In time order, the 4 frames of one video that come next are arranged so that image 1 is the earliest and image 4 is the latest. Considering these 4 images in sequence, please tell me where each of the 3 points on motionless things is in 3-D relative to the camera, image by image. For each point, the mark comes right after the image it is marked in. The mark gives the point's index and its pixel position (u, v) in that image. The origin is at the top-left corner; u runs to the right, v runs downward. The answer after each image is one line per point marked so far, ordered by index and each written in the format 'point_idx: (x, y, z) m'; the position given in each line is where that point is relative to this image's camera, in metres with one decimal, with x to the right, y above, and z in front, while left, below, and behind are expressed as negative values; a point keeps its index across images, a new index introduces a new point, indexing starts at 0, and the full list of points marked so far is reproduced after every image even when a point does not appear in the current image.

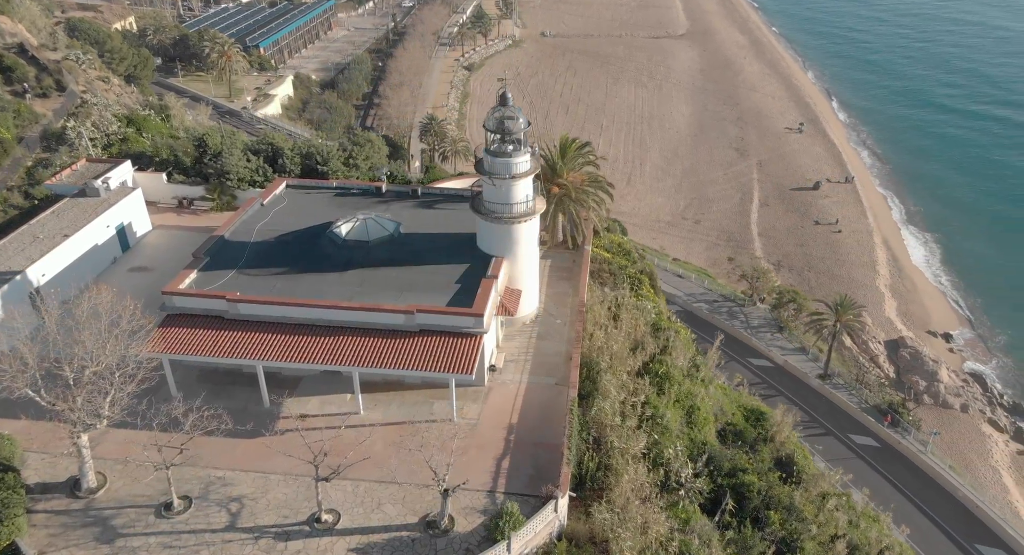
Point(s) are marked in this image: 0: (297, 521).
0: (-5.6, -6.3, +19.5) m
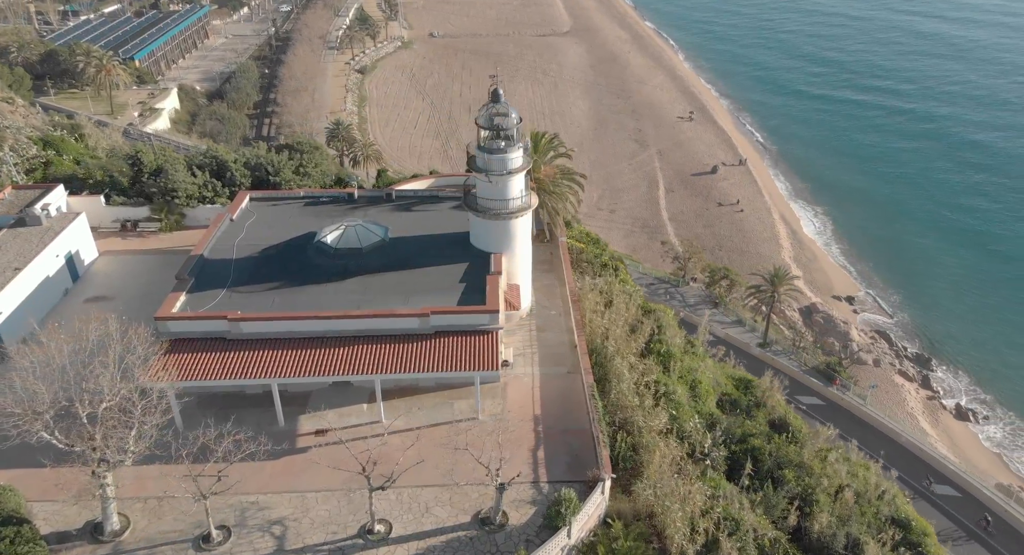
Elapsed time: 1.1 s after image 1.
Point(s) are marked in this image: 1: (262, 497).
0: (-4.2, -6.6, +19.0) m
1: (-6.6, -5.9, +20.0) m
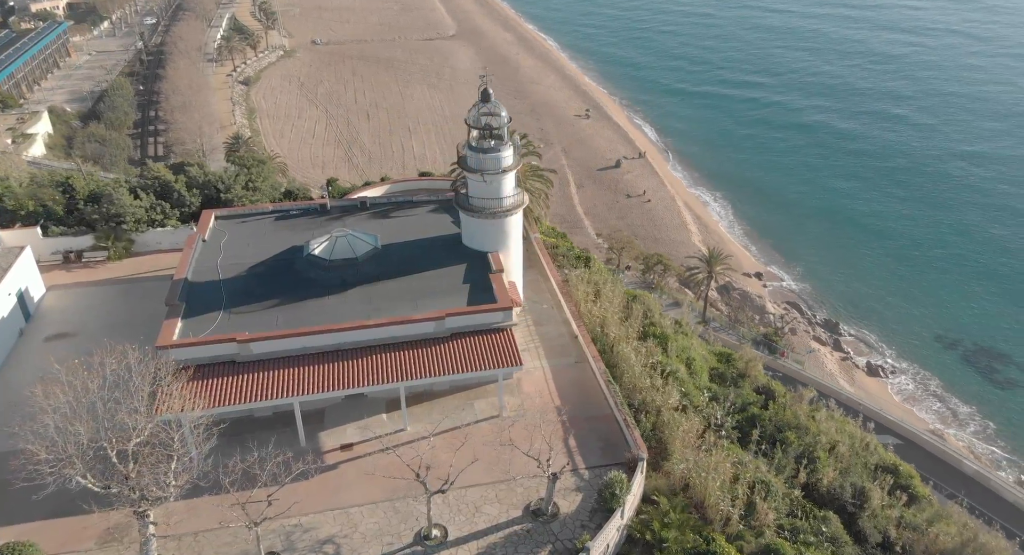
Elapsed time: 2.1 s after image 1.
0: (-2.7, -6.7, +18.8) m
1: (-5.3, -6.2, +19.4) m
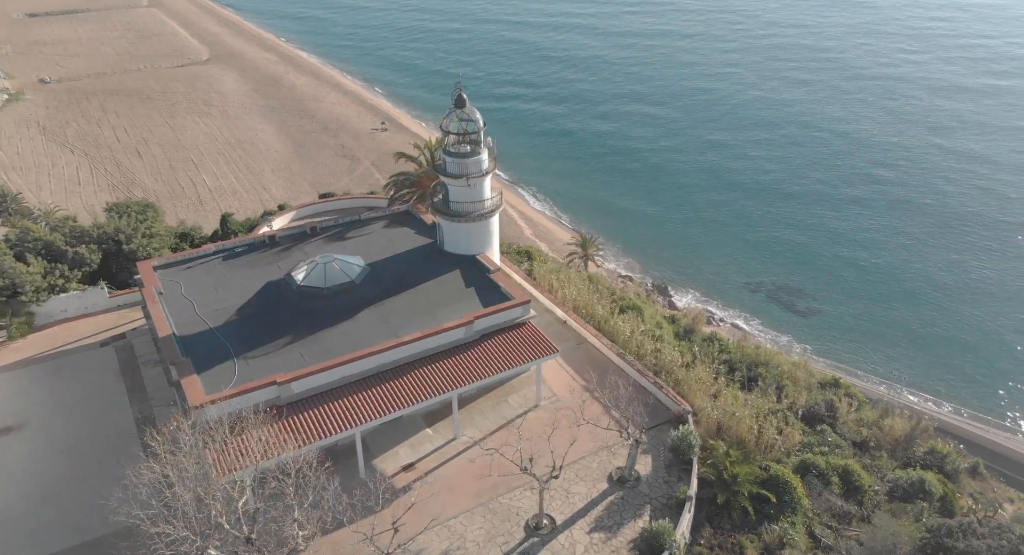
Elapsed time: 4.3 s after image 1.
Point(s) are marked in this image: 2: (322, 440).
0: (+0.2, -6.7, +19.1) m
1: (-2.5, -6.7, +18.9) m
2: (-5.0, -4.3, +19.6) m
